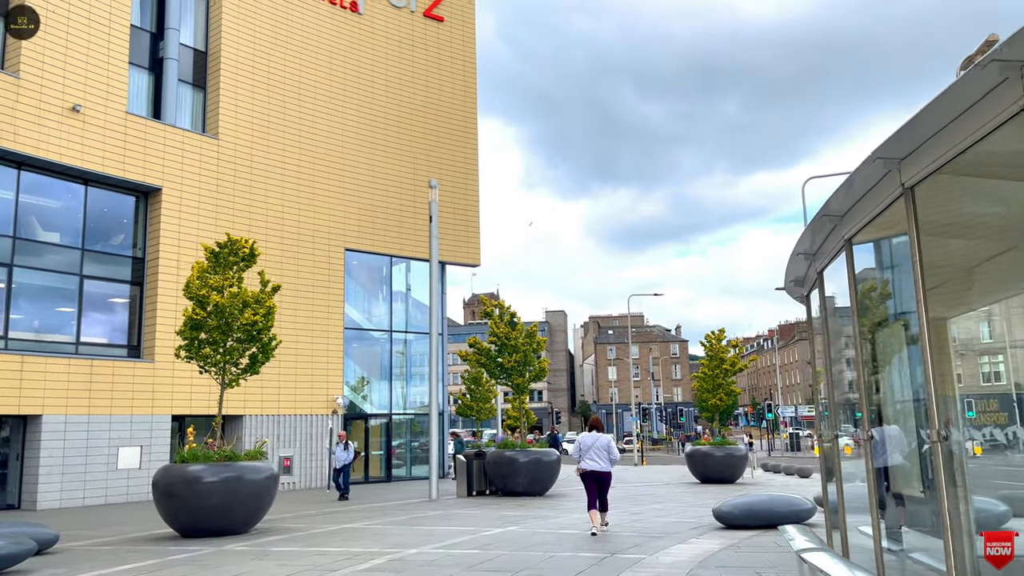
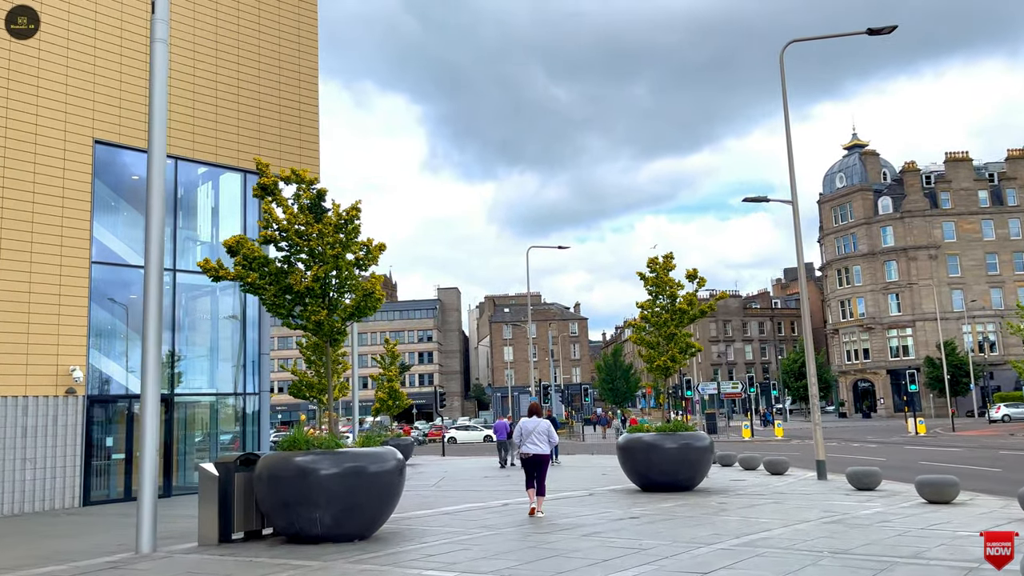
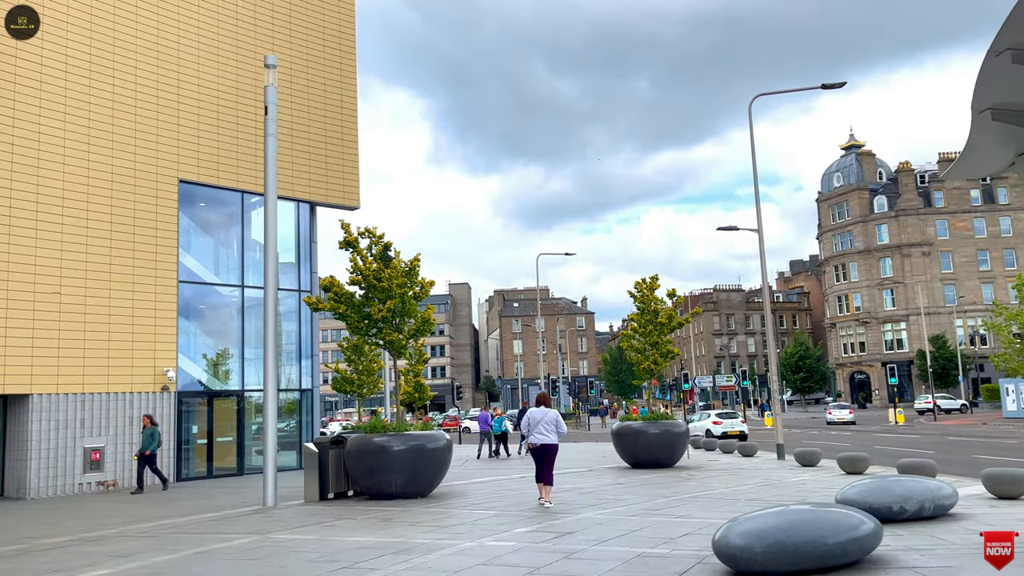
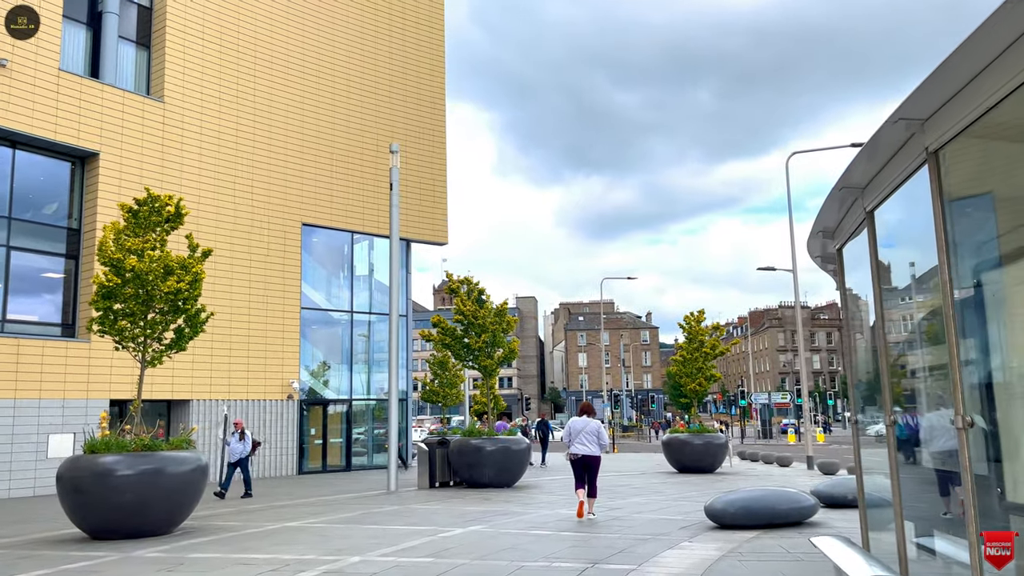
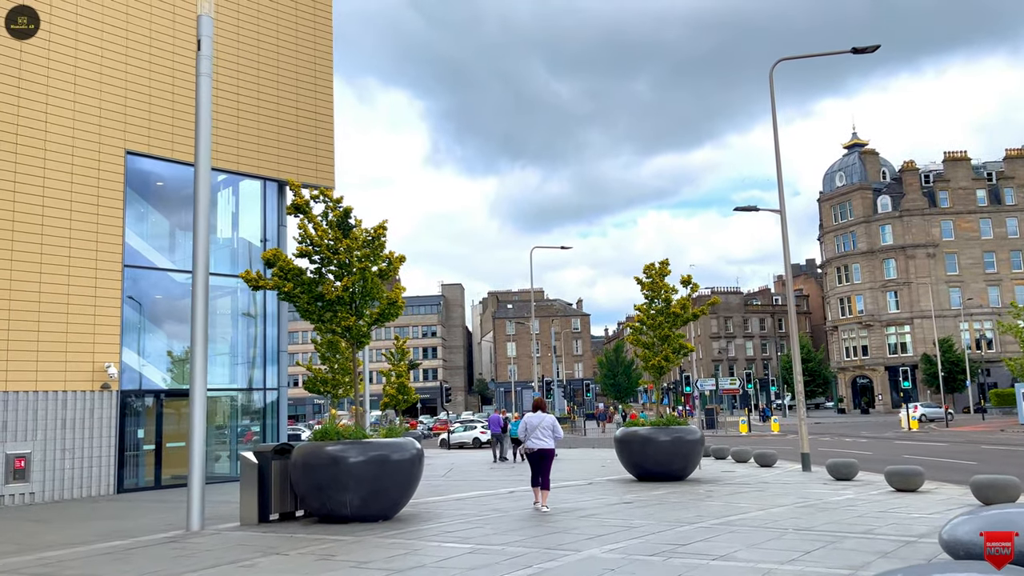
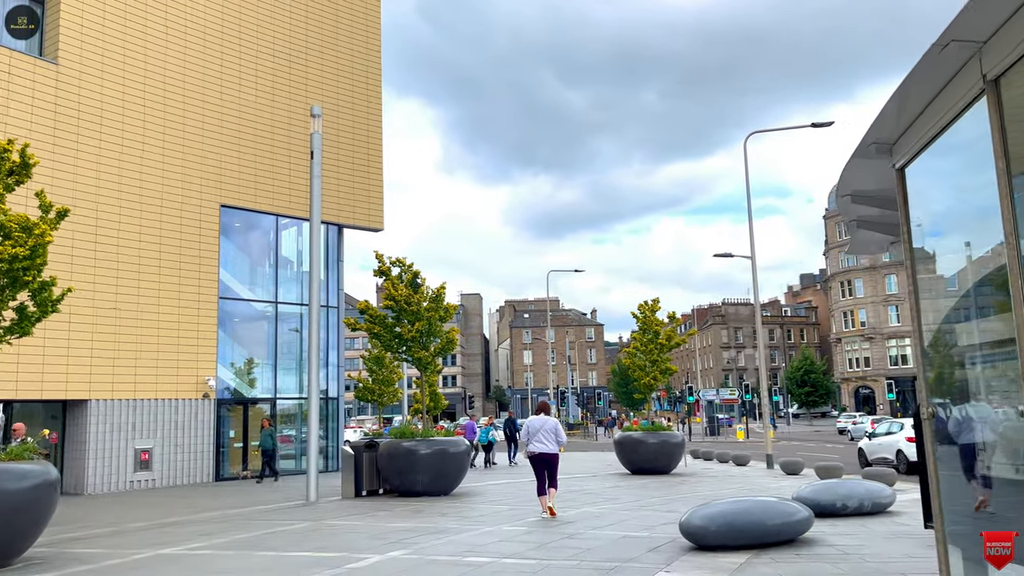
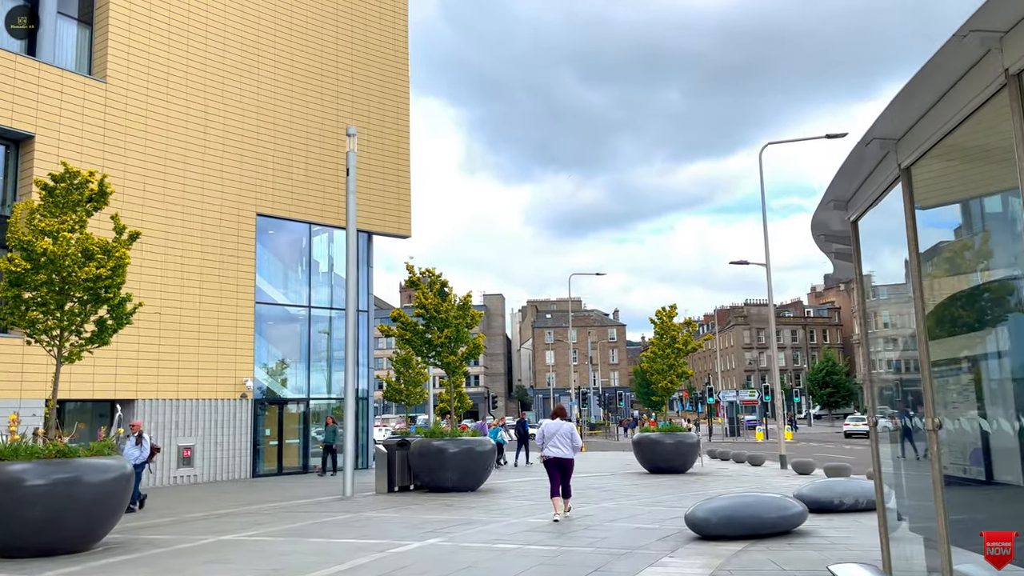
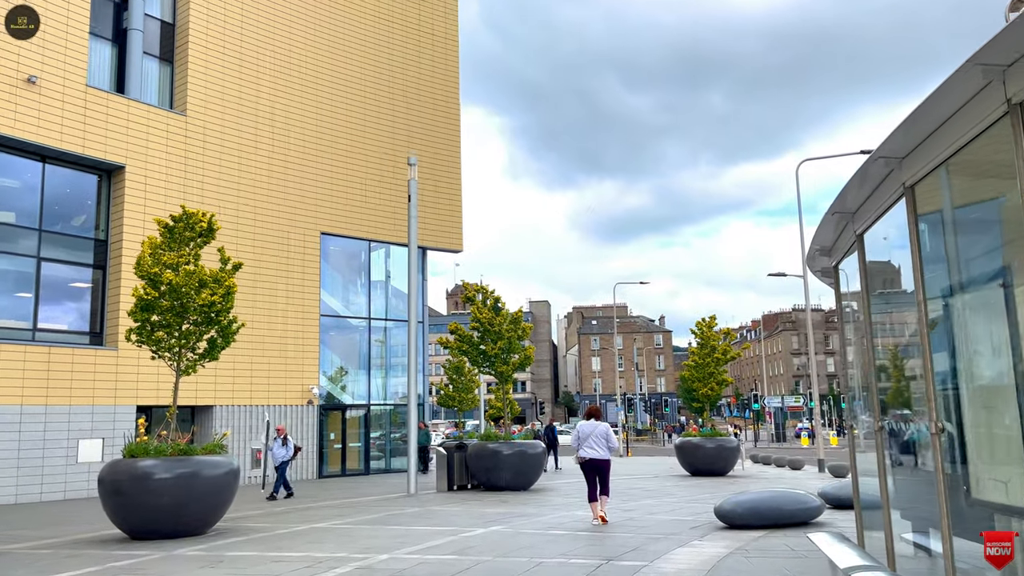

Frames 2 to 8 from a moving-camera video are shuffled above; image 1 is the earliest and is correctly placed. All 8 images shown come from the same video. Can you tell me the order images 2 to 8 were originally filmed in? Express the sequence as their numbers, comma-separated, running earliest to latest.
8, 4, 7, 6, 3, 5, 2
